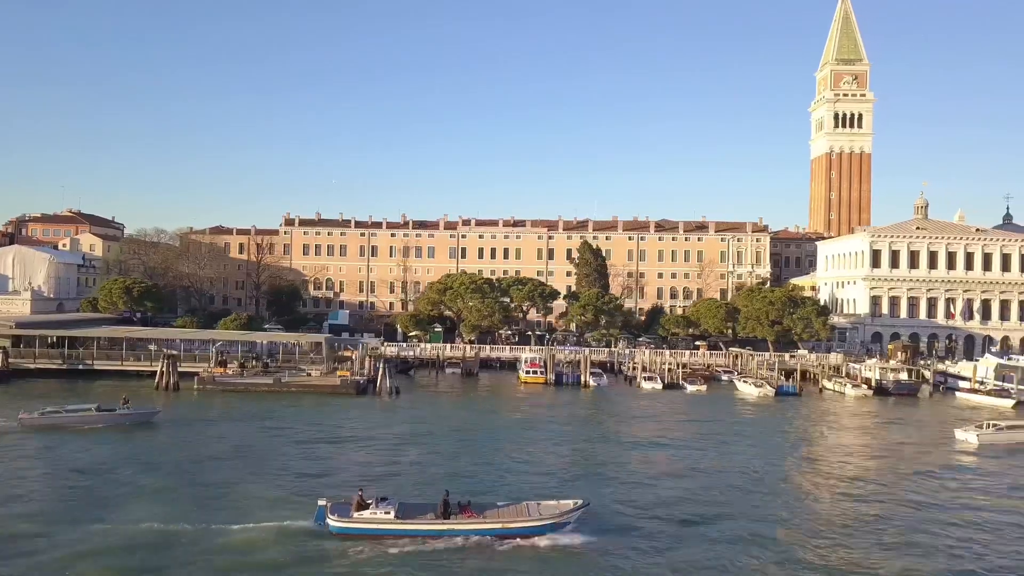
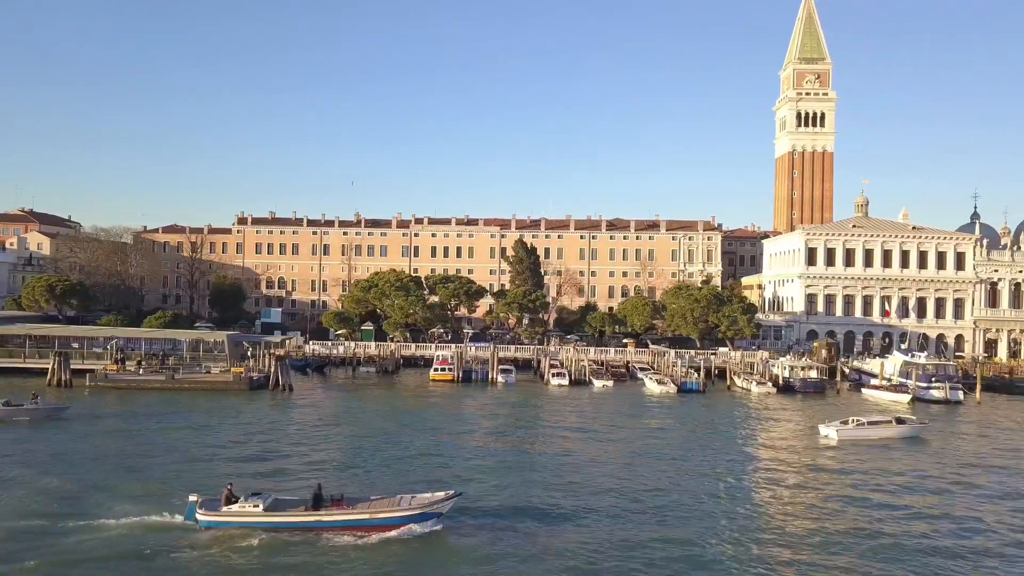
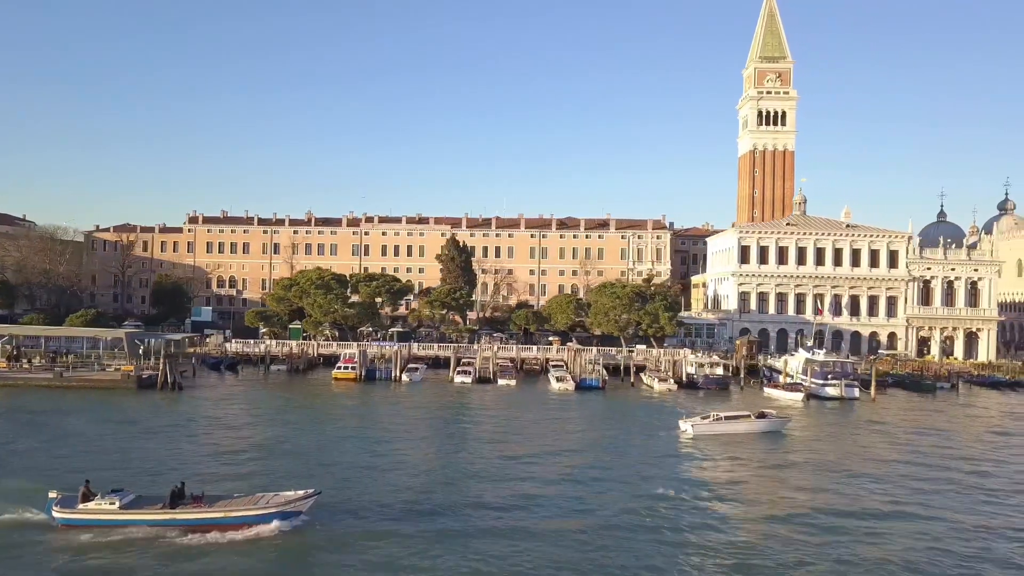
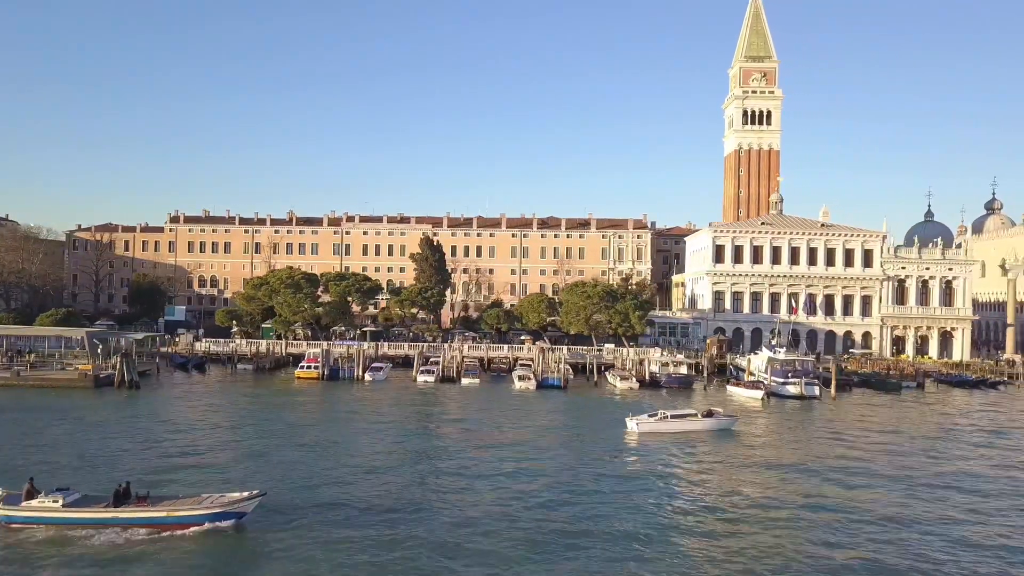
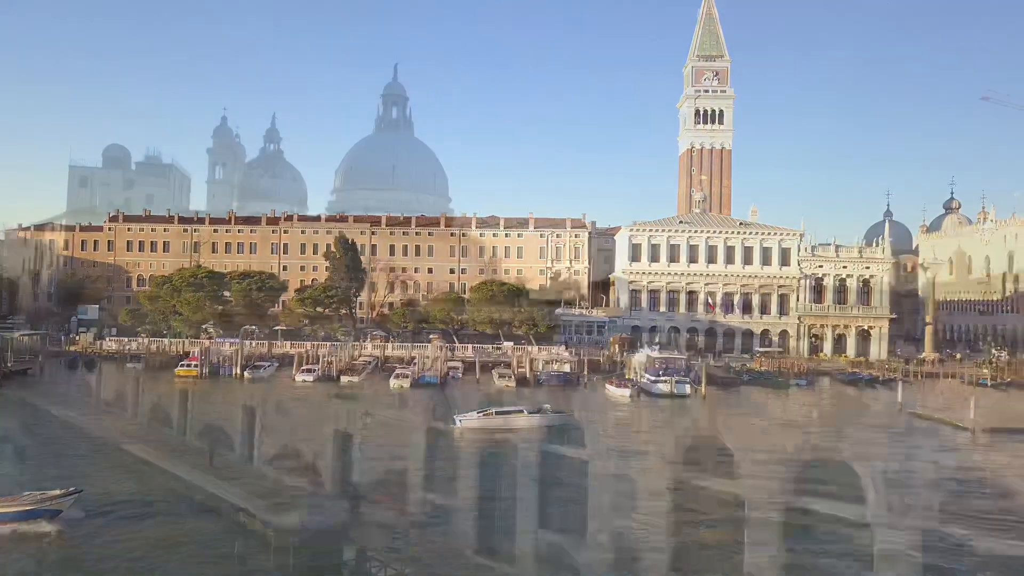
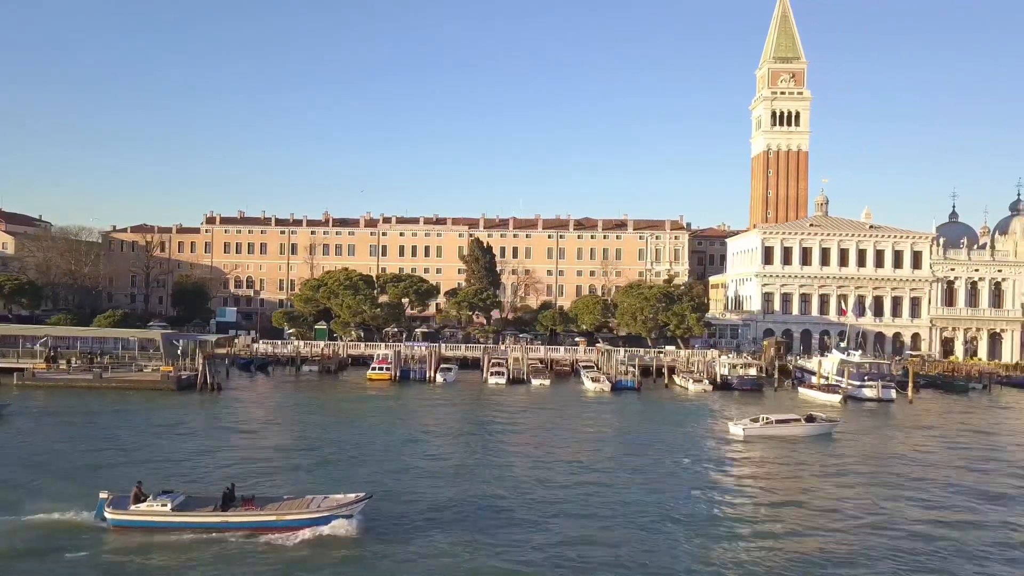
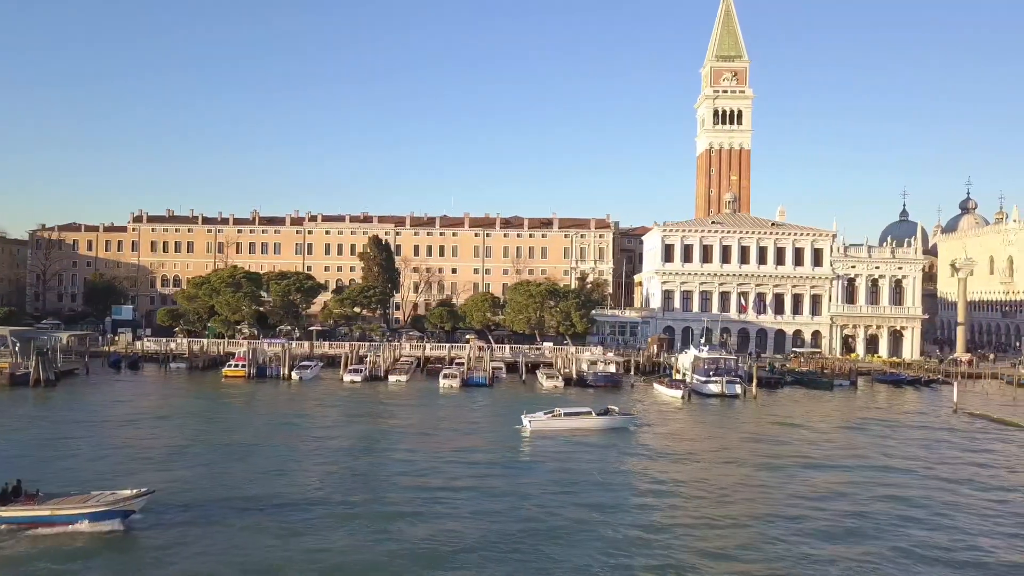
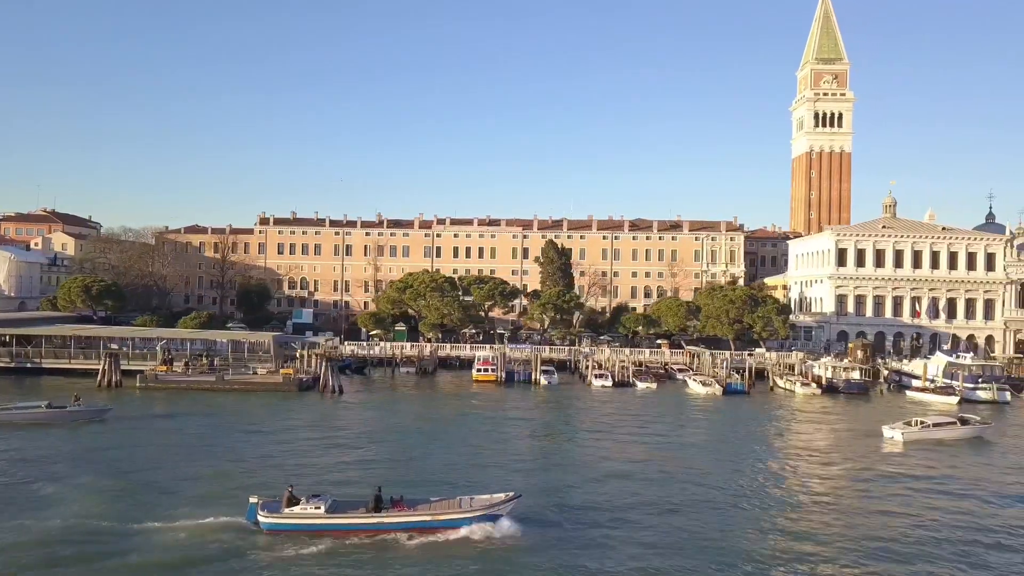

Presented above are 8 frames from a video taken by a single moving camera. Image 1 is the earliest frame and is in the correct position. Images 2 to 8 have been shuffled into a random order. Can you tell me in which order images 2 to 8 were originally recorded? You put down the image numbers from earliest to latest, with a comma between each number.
8, 2, 6, 3, 4, 7, 5
